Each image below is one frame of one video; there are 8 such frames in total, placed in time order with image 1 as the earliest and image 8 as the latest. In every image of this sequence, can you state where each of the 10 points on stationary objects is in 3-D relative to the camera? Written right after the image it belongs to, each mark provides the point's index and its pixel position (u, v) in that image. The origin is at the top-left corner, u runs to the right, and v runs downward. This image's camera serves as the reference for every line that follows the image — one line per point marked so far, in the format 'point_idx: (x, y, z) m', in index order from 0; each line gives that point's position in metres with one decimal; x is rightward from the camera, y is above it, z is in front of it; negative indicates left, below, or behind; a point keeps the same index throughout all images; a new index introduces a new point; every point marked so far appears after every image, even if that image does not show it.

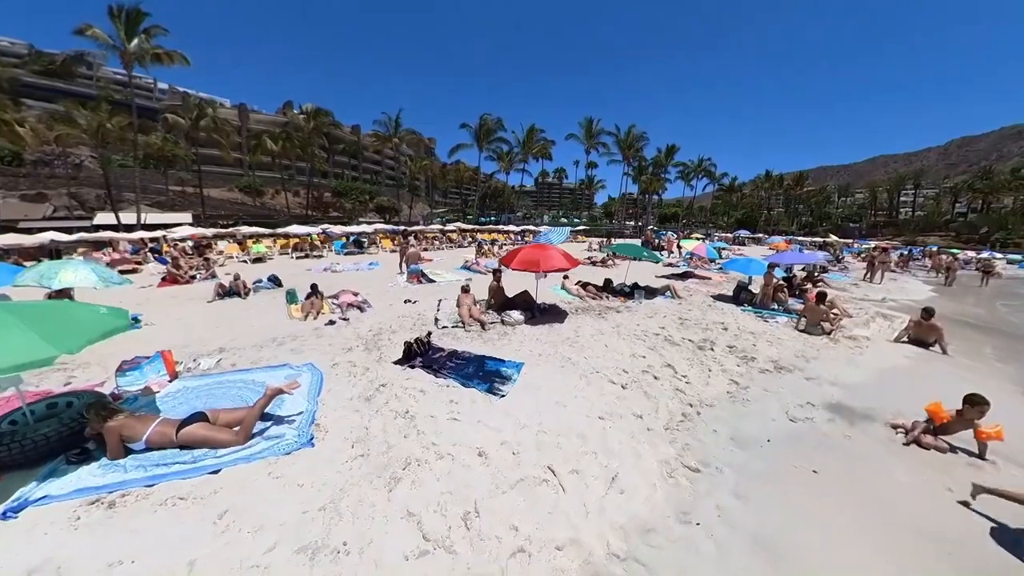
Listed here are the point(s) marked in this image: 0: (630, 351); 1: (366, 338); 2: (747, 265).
0: (+2.2, -1.3, +7.2) m
1: (-4.4, -1.4, +9.7) m
2: (+7.1, +0.7, +10.5) m
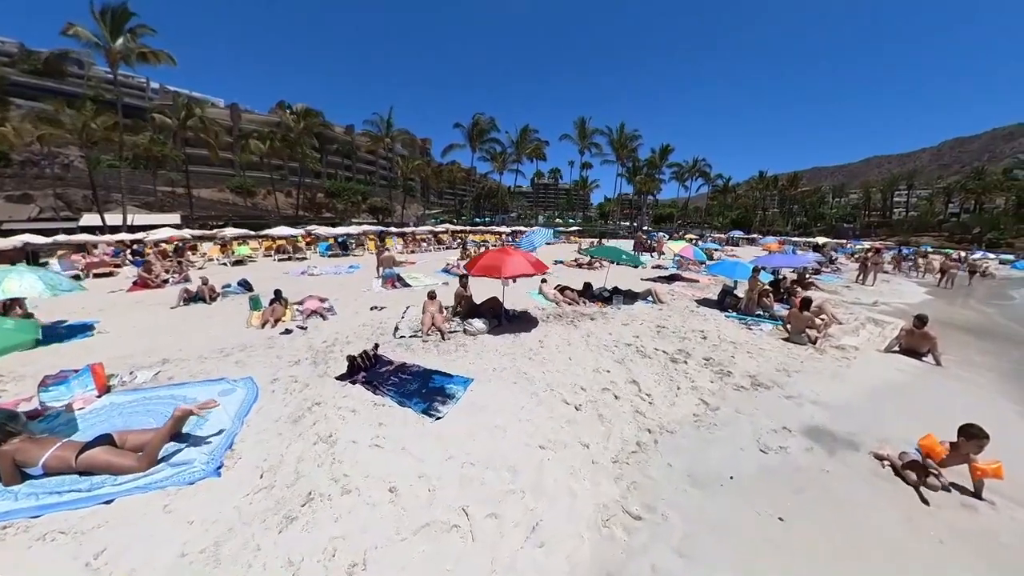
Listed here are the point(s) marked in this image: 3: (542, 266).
0: (+1.3, -1.4, +6.6) m
1: (-5.3, -1.6, +9.0) m
2: (+6.2, +0.5, +9.9) m
3: (+0.5, +0.4, +8.3) m
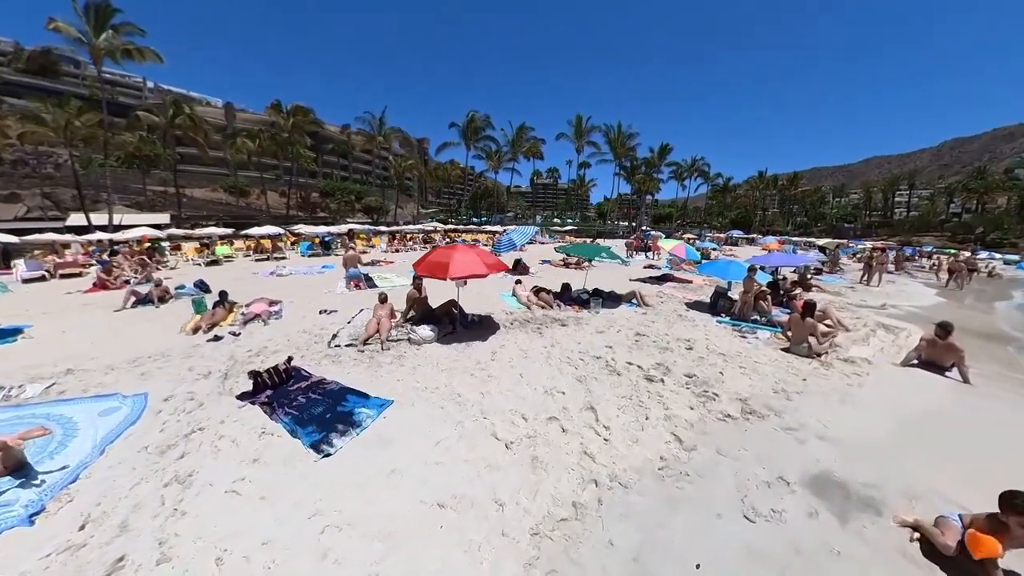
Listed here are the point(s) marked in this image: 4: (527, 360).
0: (+0.4, -1.4, +5.4) m
1: (-6.2, -1.6, +7.8) m
2: (+5.3, +0.5, +8.7) m
3: (-0.4, +0.4, +7.1) m
4: (+0.2, -1.3, +6.1) m
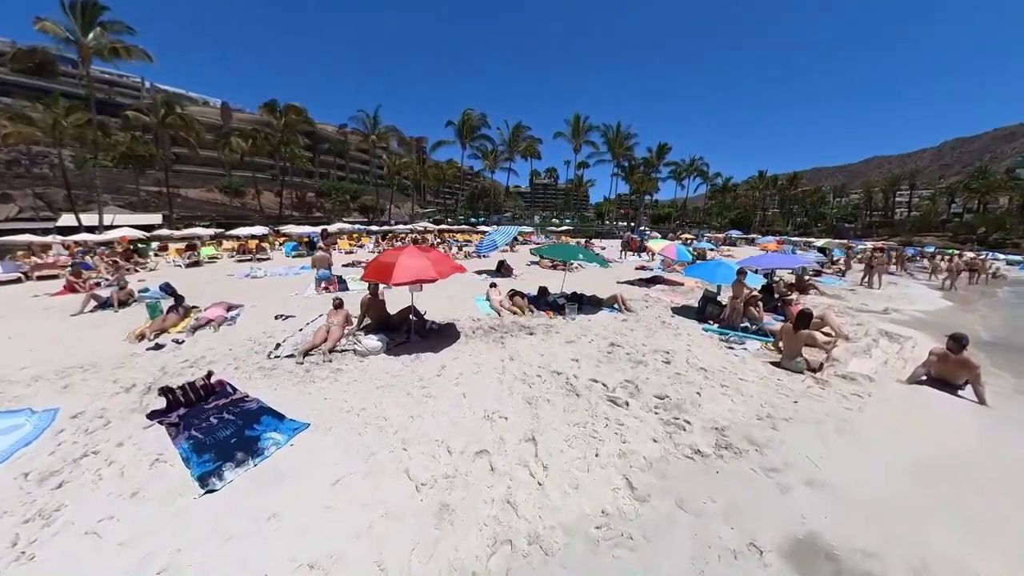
0: (-0.4, -1.5, +4.6) m
1: (-7.0, -1.7, +7.1) m
2: (+4.5, +0.4, +7.9) m
3: (-1.2, +0.3, +6.3) m
4: (-0.6, -1.4, +5.3) m
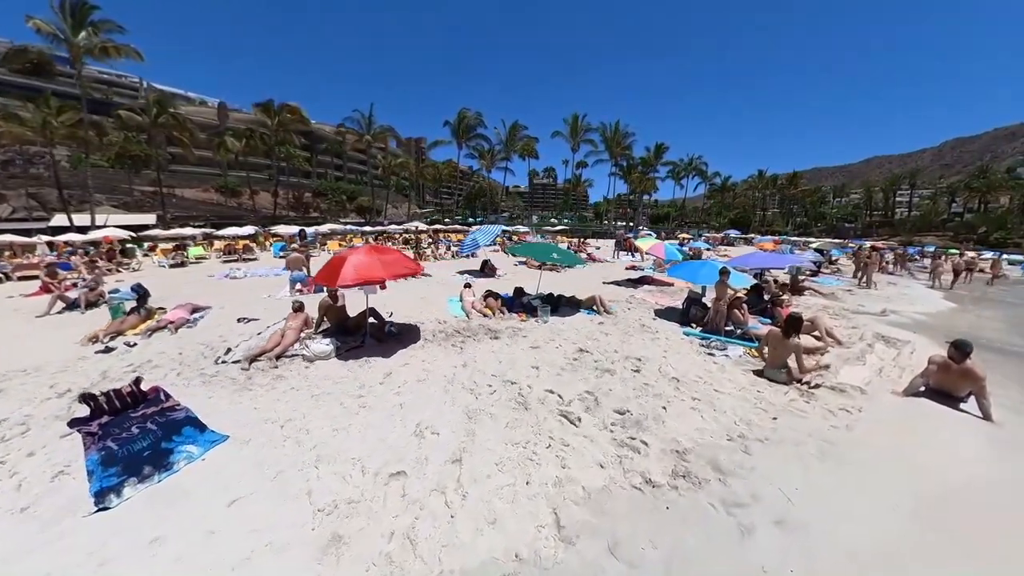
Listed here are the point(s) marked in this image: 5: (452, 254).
0: (-1.1, -1.6, +4.1) m
1: (-7.7, -1.8, +6.6) m
2: (+3.9, +0.4, +7.4) m
3: (-1.9, +0.2, +5.8) m
4: (-1.2, -1.4, +4.8) m
5: (-3.1, +1.8, +18.4) m
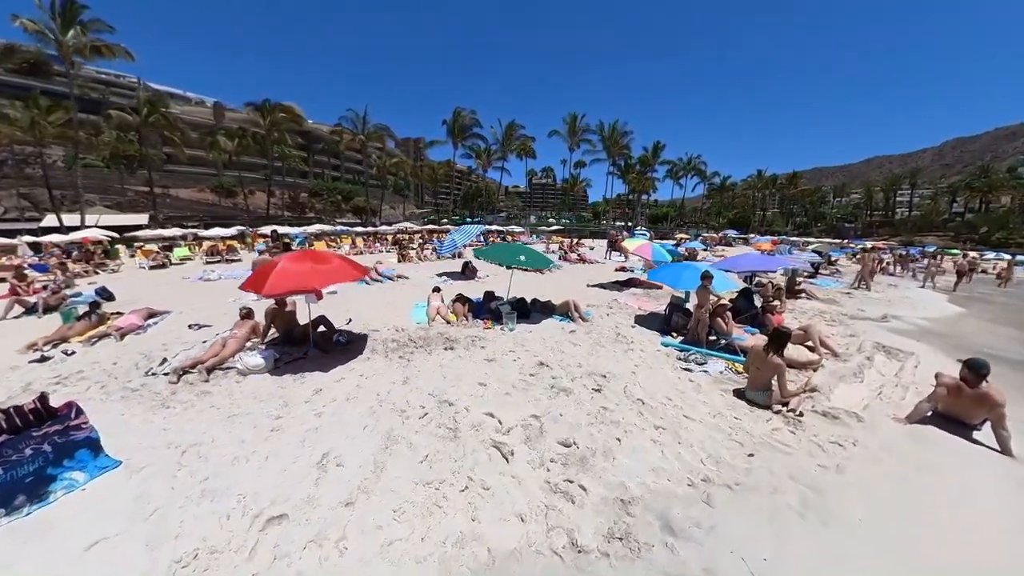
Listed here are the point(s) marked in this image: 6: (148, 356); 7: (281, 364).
0: (-1.8, -1.6, +3.4) m
1: (-8.4, -1.9, +5.9) m
2: (+3.2, +0.3, +6.8) m
3: (-2.6, +0.1, +5.2) m
4: (-1.9, -1.5, +4.1) m
5: (-3.8, +1.7, +17.8) m
6: (-7.4, -1.3, +7.1) m
7: (-3.7, -1.3, +5.9) m
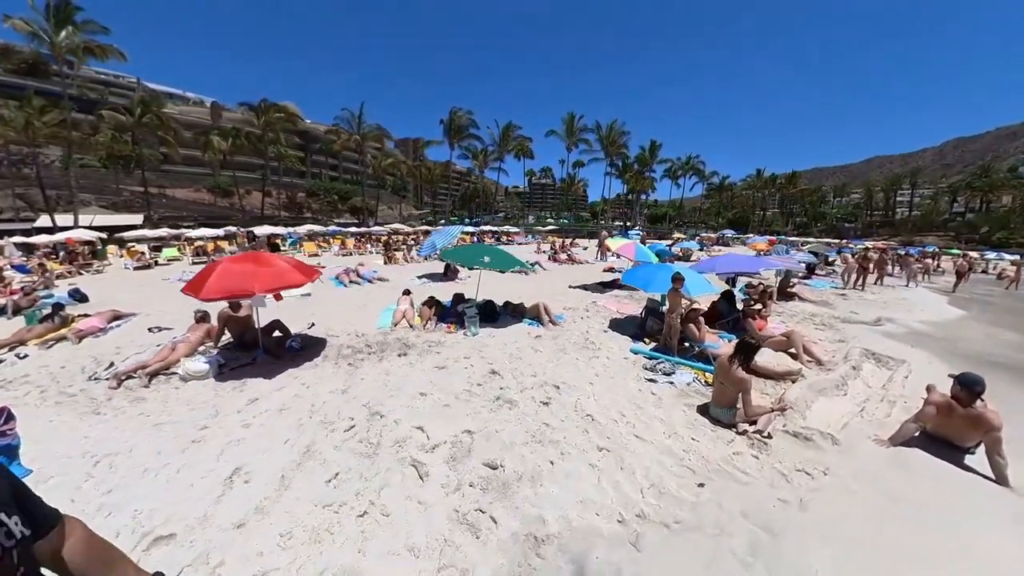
0: (-2.4, -1.7, +3.1) m
1: (-9.0, -1.9, +5.6) m
2: (+2.5, +0.2, +6.4) m
3: (-3.2, +0.1, +4.8) m
4: (-2.6, -1.5, +3.8) m
5: (-4.5, +1.6, +17.4) m
6: (-8.1, -1.4, +6.7) m
7: (-4.4, -1.3, +5.5) m
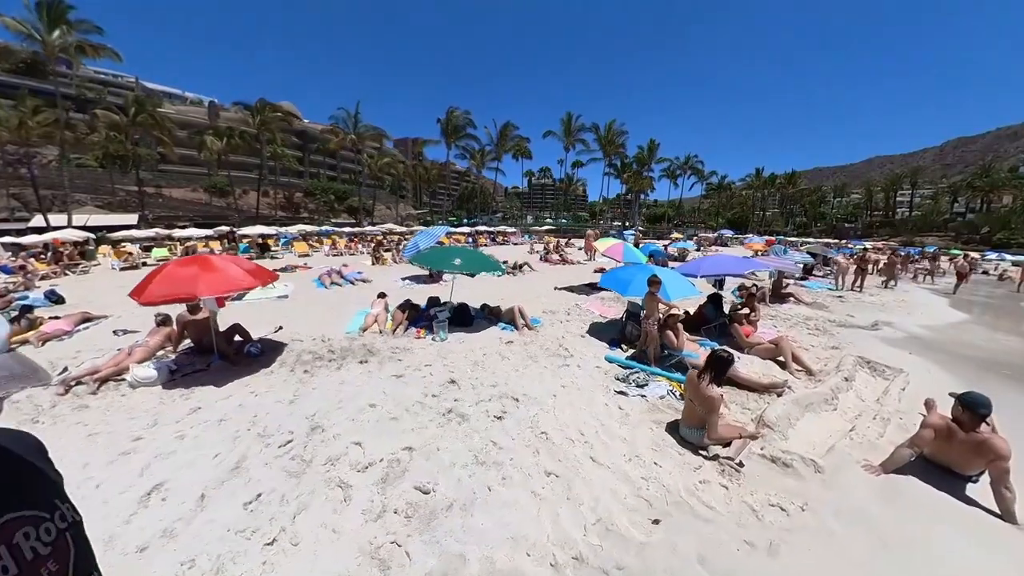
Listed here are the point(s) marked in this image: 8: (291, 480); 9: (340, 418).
0: (-2.9, -1.7, +2.8) m
1: (-9.5, -2.0, +5.3) m
2: (+2.0, +0.2, +6.1) m
3: (-3.7, 0.0, +4.5) m
4: (-3.1, -1.6, +3.5) m
5: (-4.9, +1.5, +17.1) m
6: (-8.6, -1.4, +6.4) m
7: (-4.9, -1.4, +5.2) m
8: (-1.7, -1.6, +2.9) m
9: (-1.8, -1.4, +3.8) m
